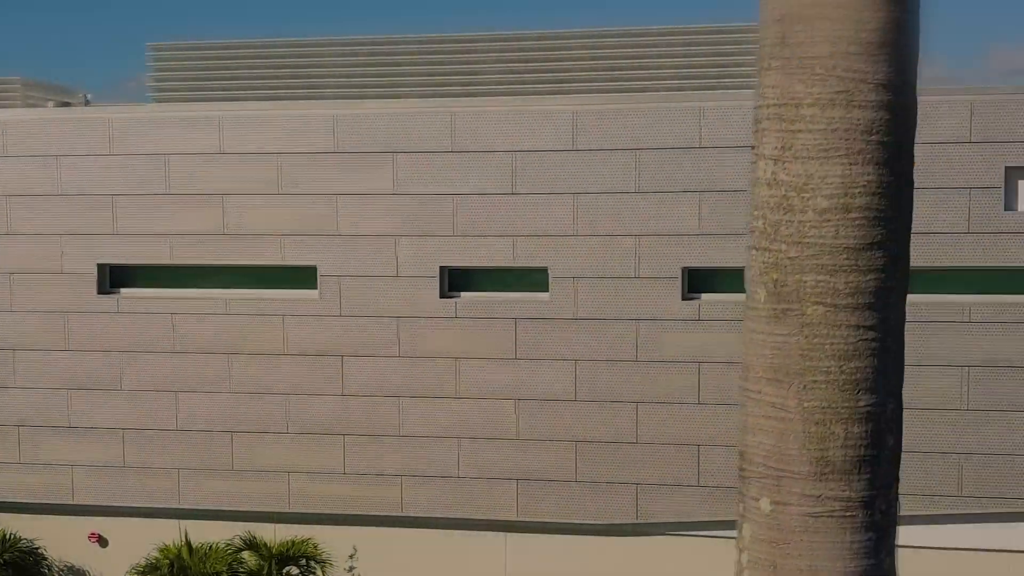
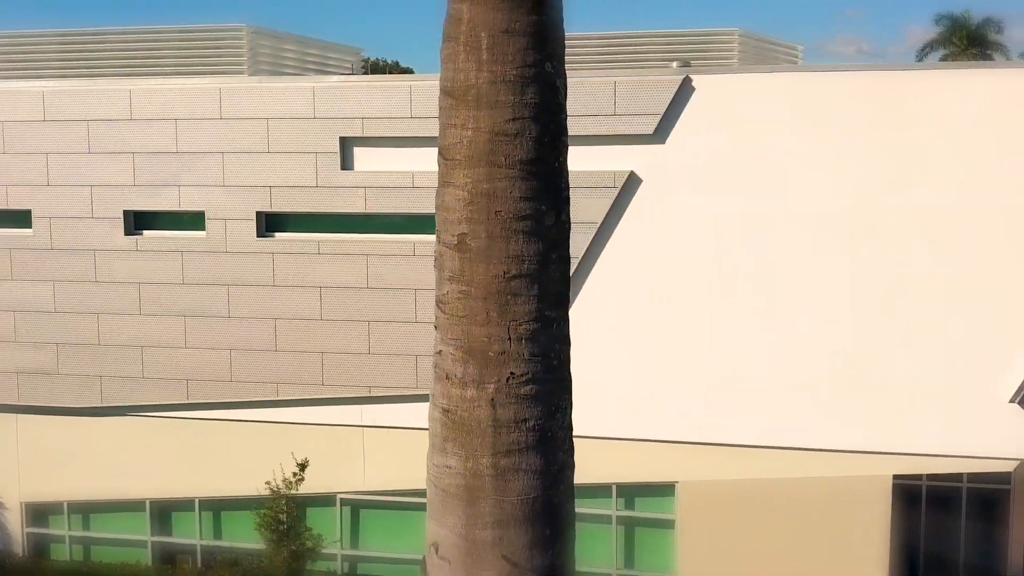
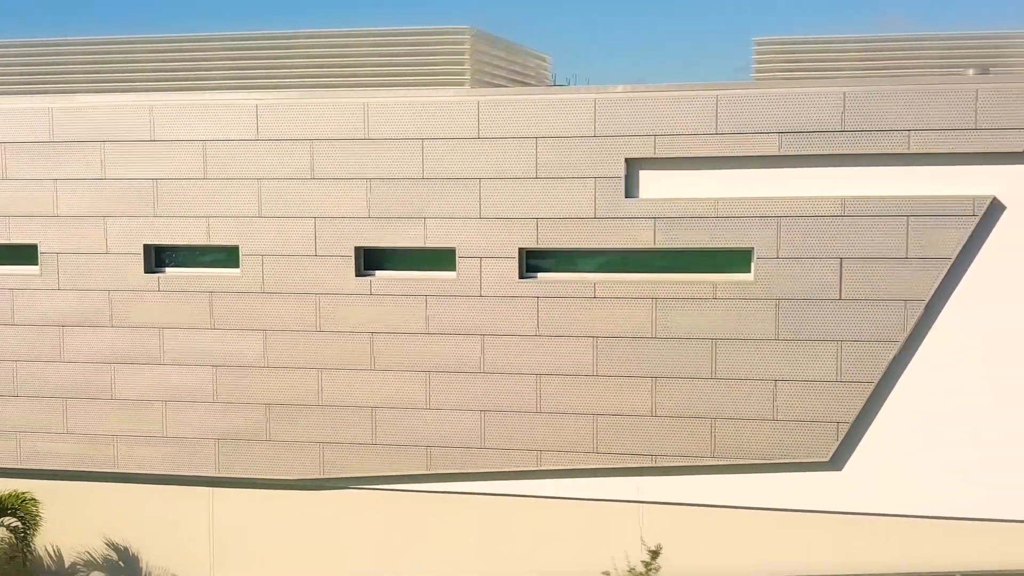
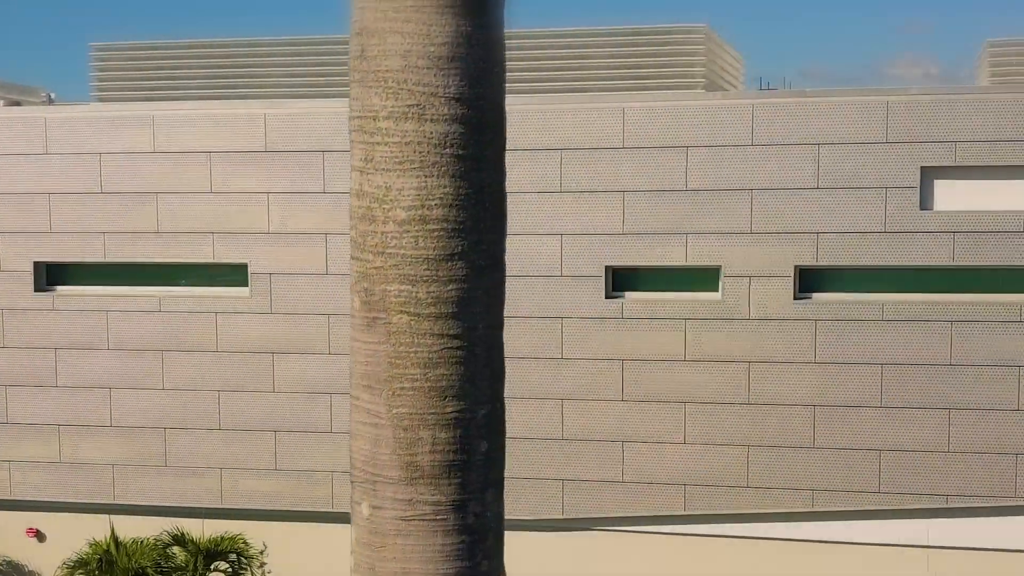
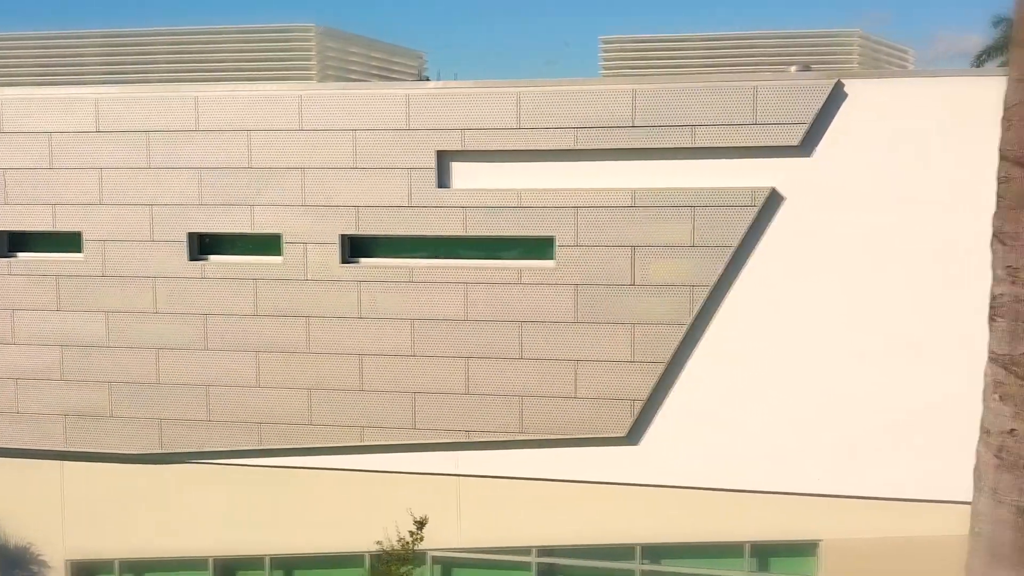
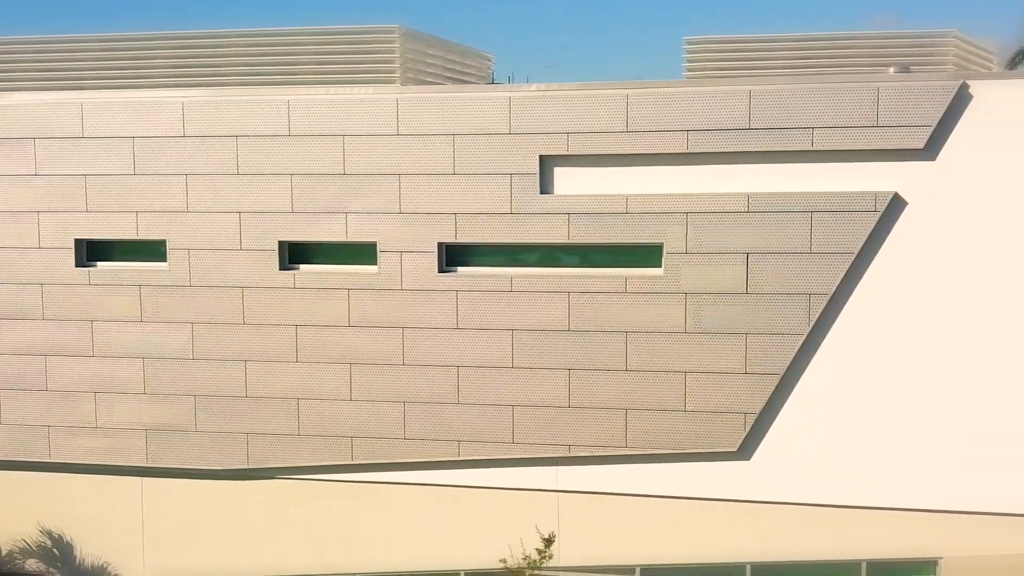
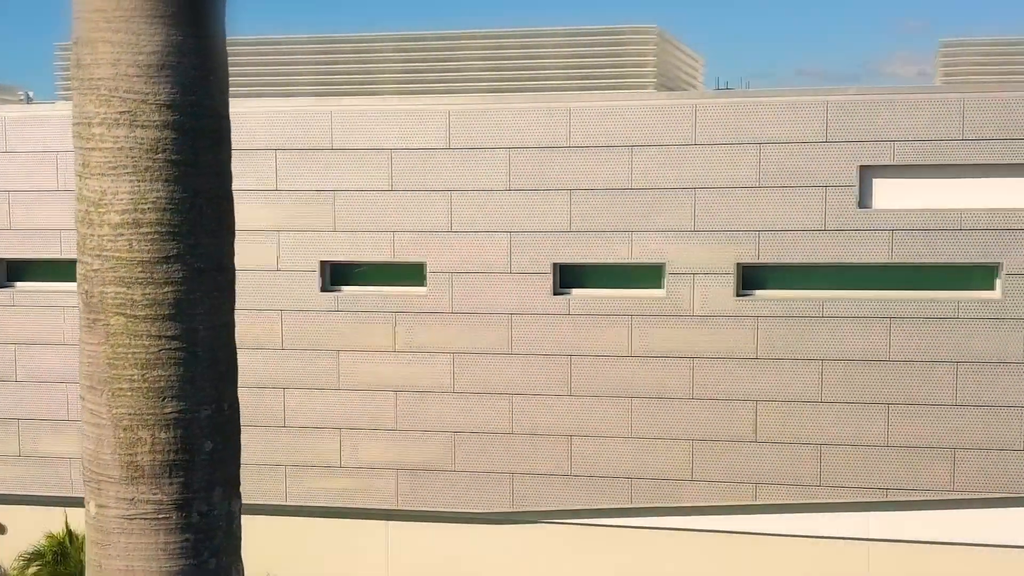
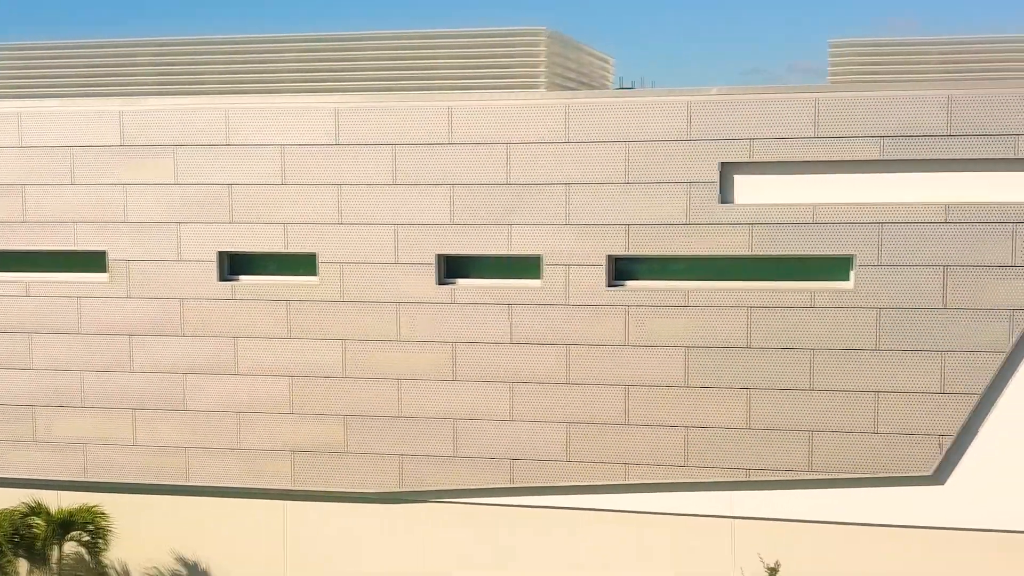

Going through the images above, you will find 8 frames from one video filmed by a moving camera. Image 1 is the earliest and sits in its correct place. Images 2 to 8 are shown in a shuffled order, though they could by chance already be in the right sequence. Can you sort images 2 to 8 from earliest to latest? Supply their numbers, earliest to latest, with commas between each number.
4, 7, 8, 3, 6, 5, 2
